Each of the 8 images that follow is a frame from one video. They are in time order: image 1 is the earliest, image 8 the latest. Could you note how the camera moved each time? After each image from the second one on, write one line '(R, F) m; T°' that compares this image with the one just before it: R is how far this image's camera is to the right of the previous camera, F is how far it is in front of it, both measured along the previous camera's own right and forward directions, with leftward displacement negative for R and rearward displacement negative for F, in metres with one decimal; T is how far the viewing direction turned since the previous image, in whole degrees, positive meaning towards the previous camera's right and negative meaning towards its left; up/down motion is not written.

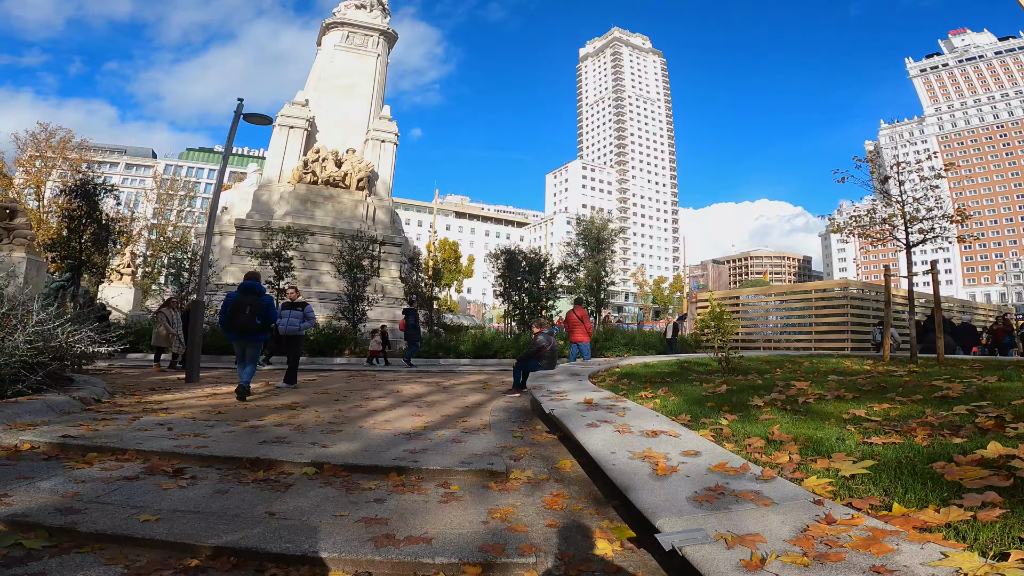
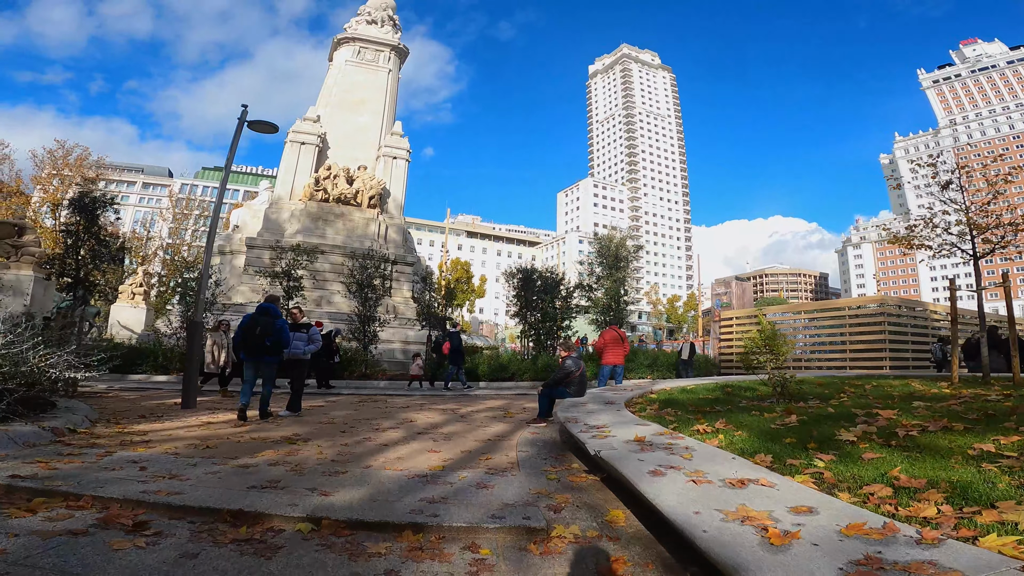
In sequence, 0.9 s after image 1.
(-0.2, +0.7) m; -1°
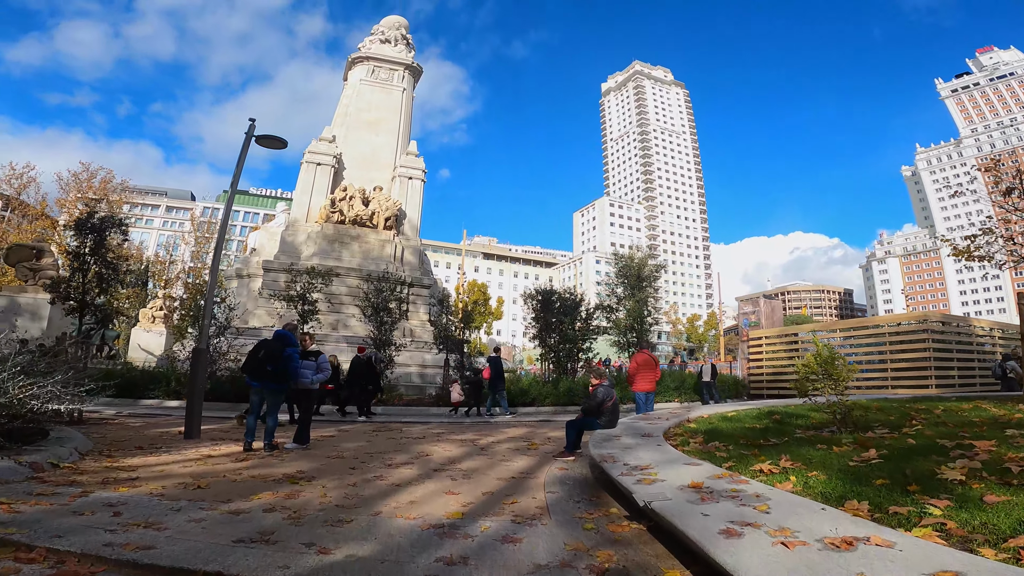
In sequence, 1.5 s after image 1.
(-0.1, +0.5) m; -2°
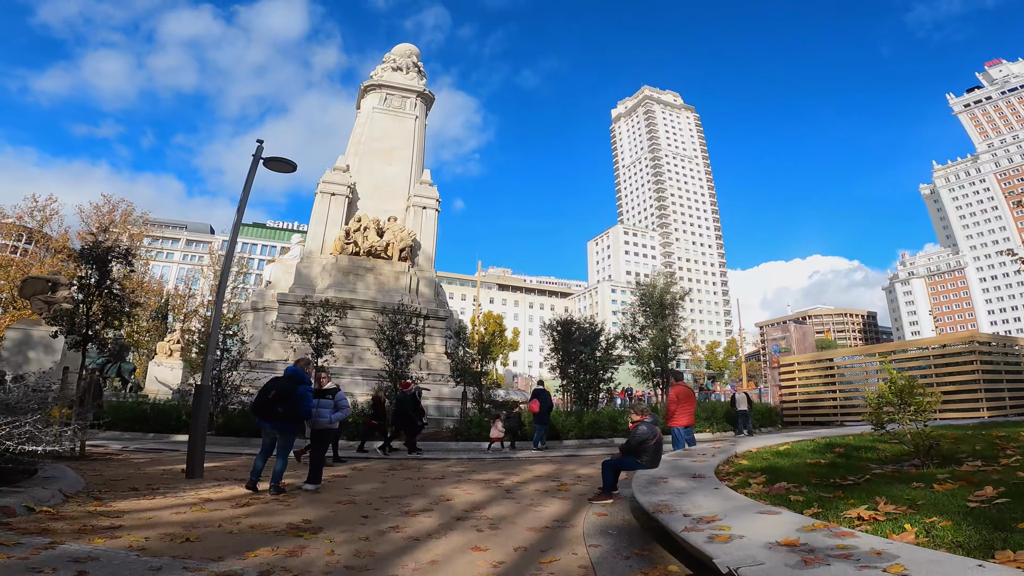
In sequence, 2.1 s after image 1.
(-0.1, +0.5) m; -2°
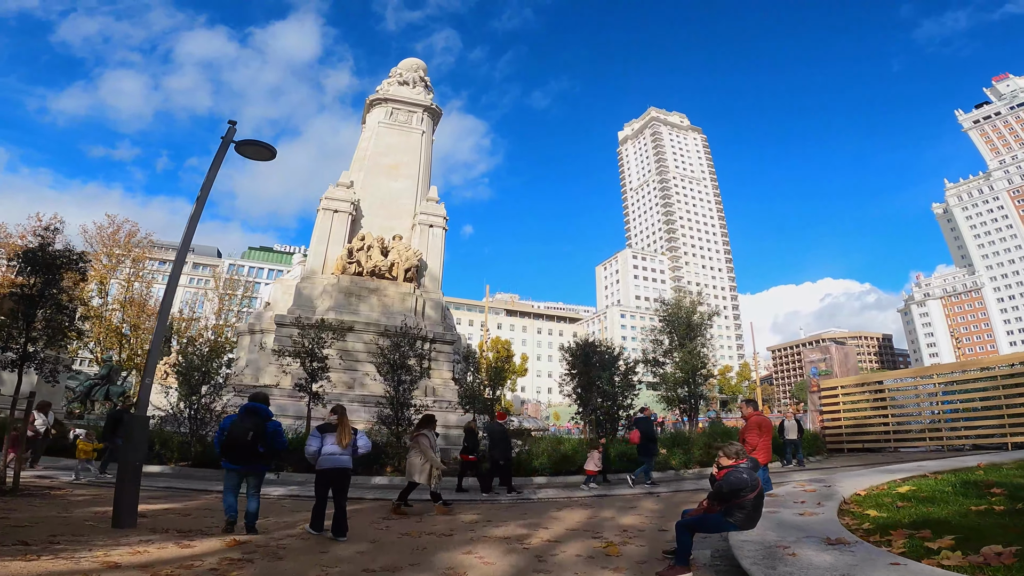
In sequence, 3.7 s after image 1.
(-0.2, +1.5) m; -1°
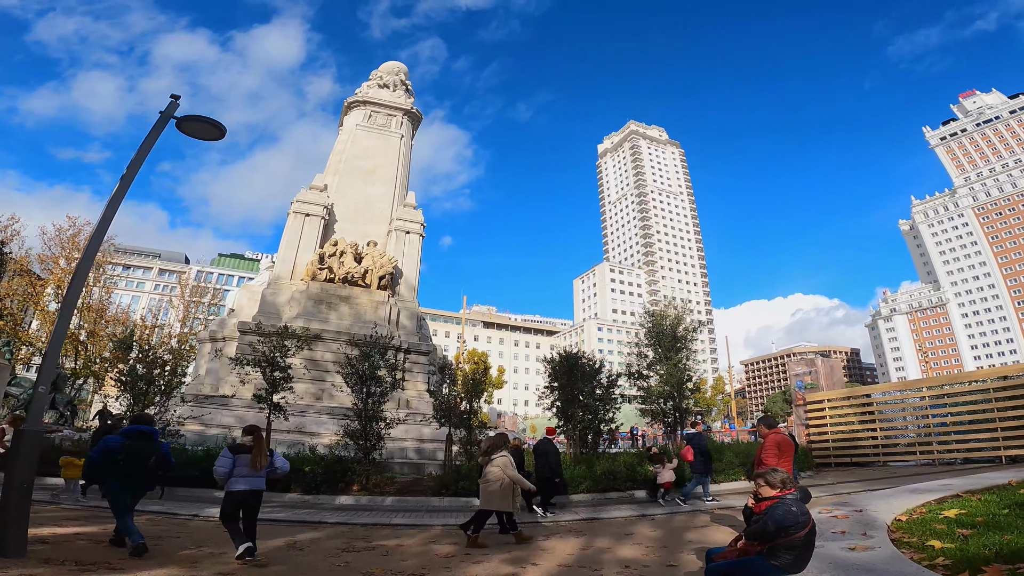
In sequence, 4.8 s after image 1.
(-0.1, +0.8) m; +3°
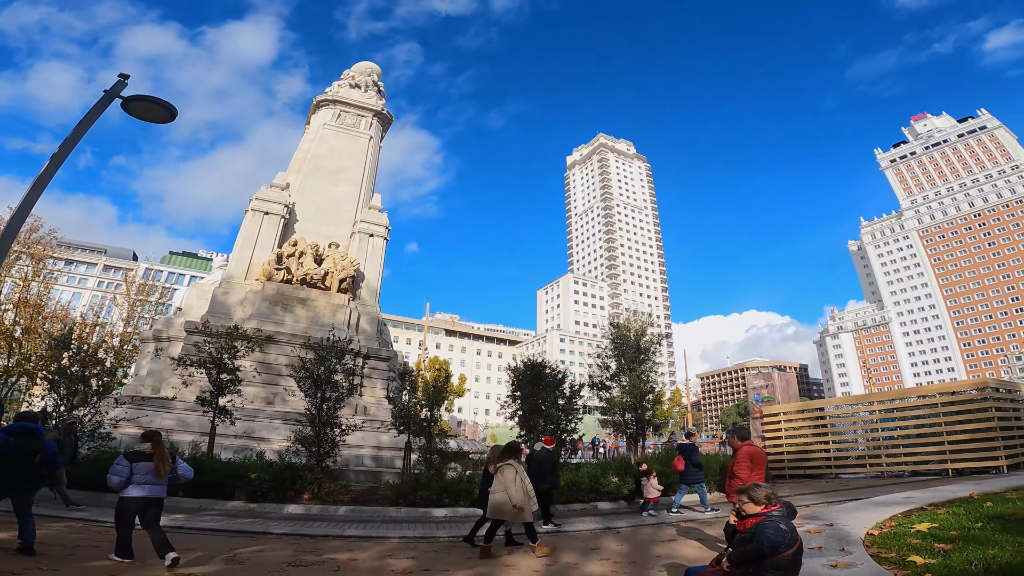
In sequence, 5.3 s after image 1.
(-0.1, +0.3) m; +4°
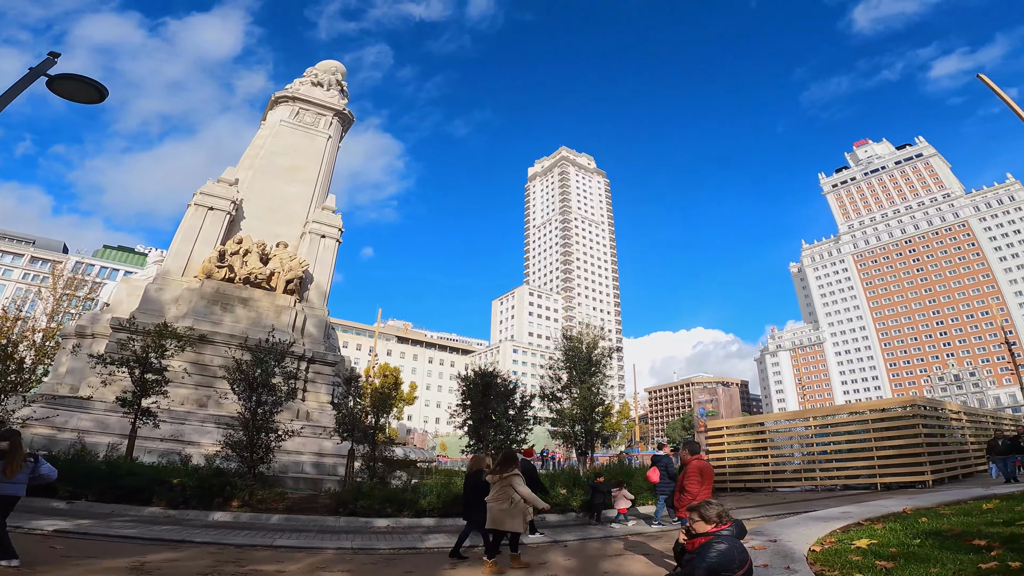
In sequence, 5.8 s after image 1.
(0.0, +0.2) m; +5°
